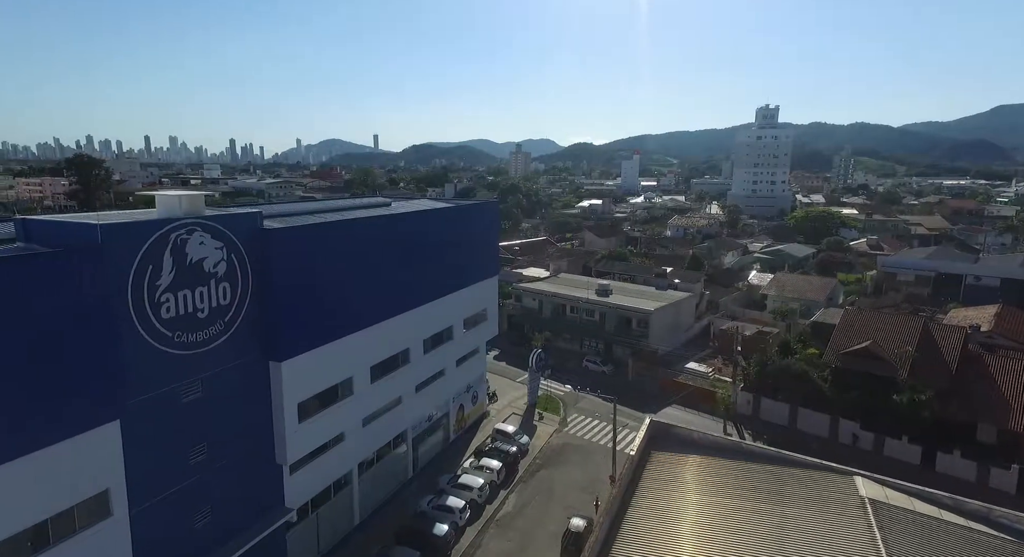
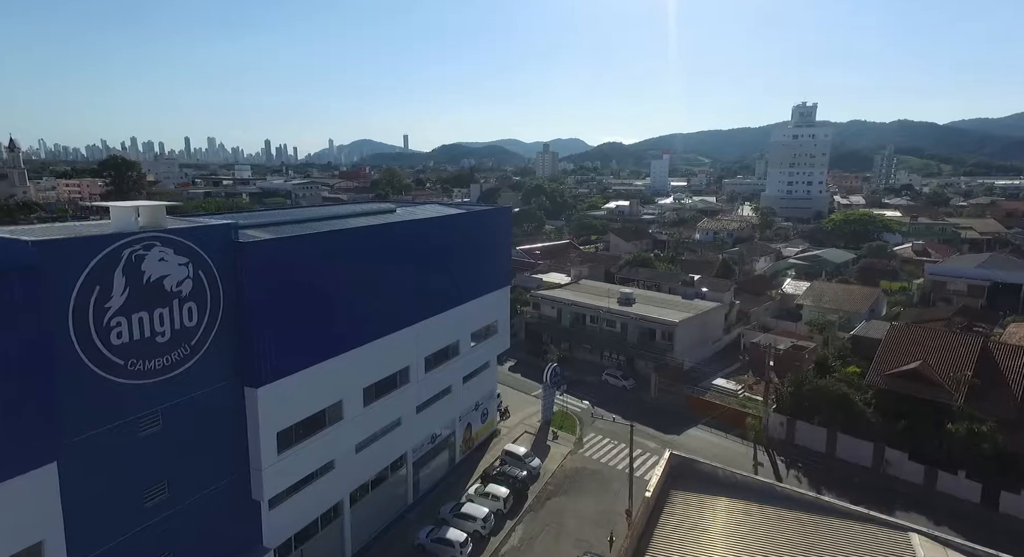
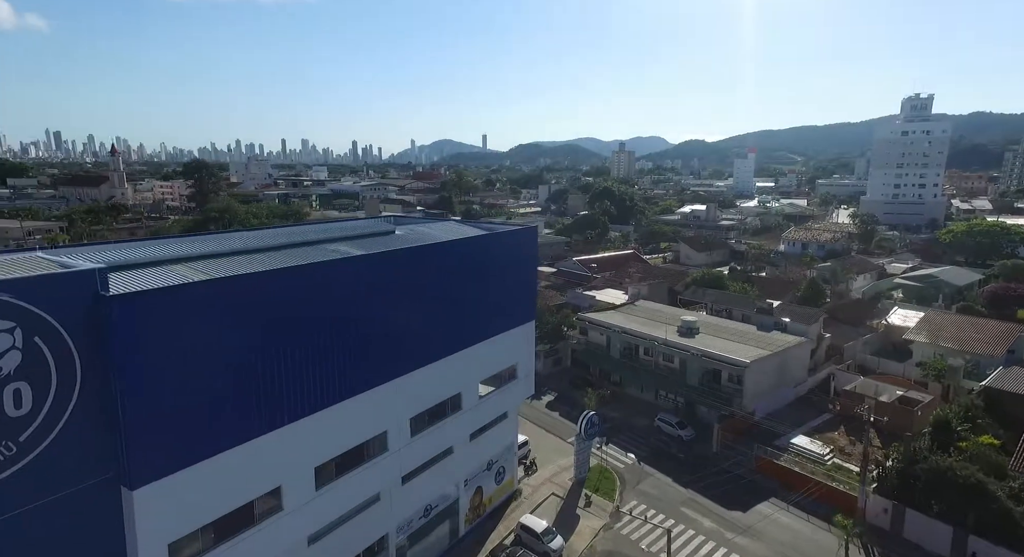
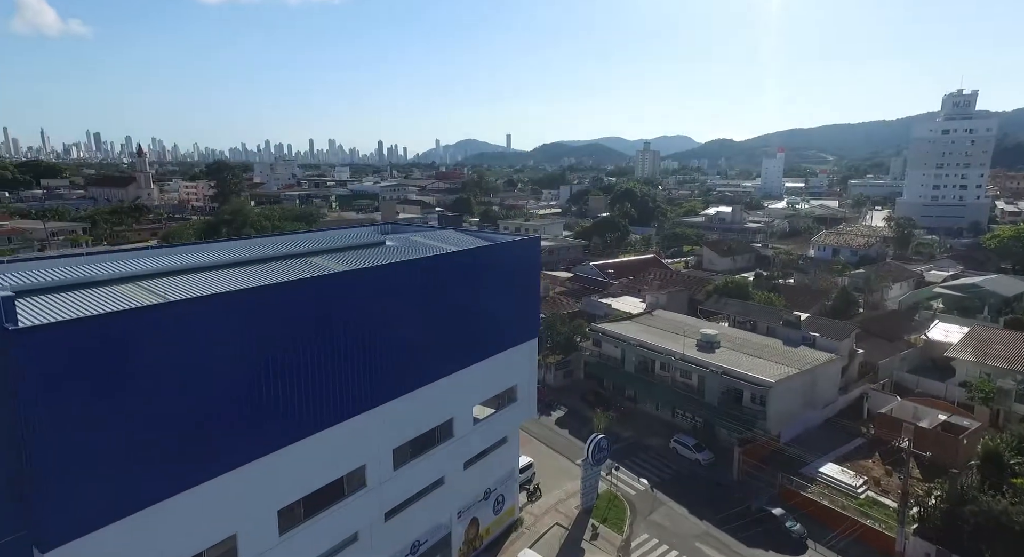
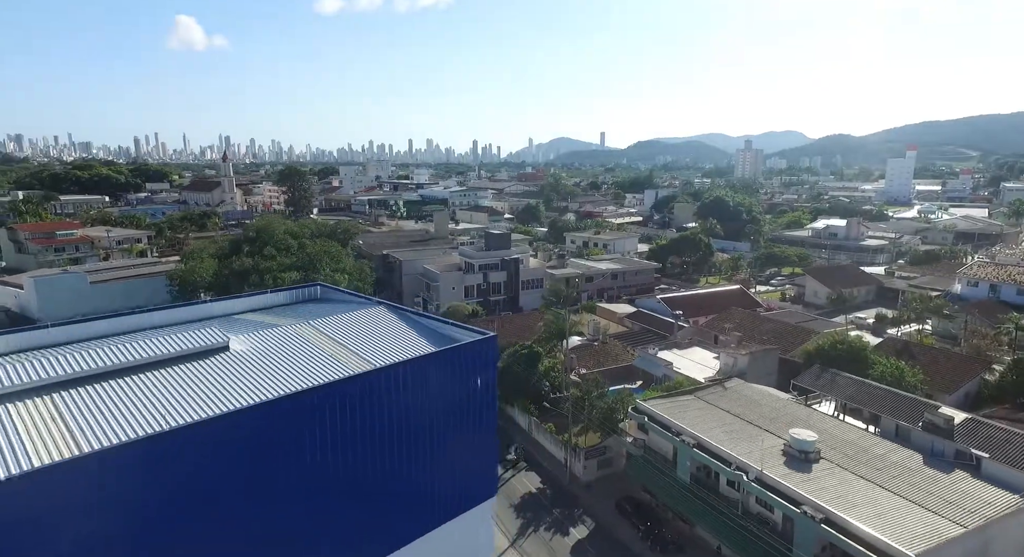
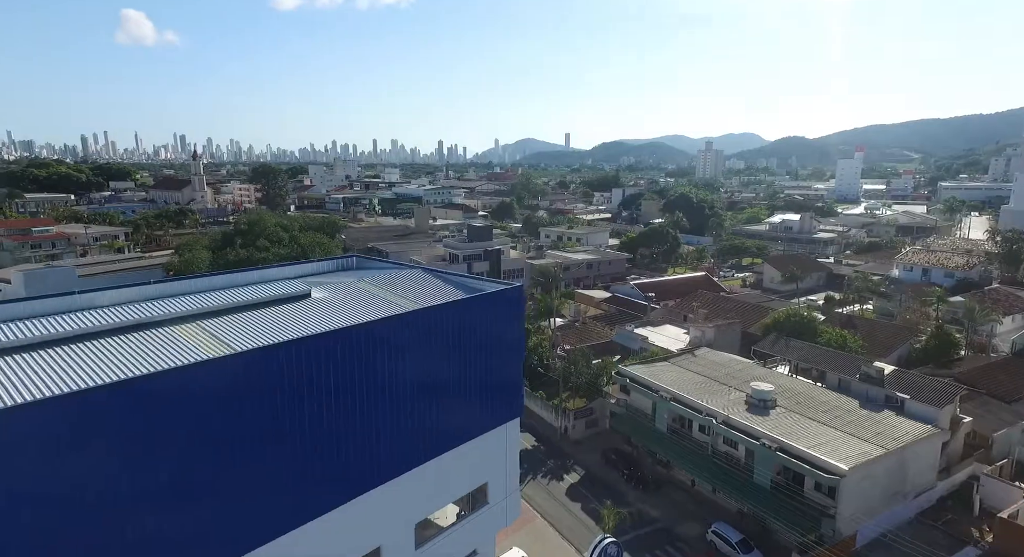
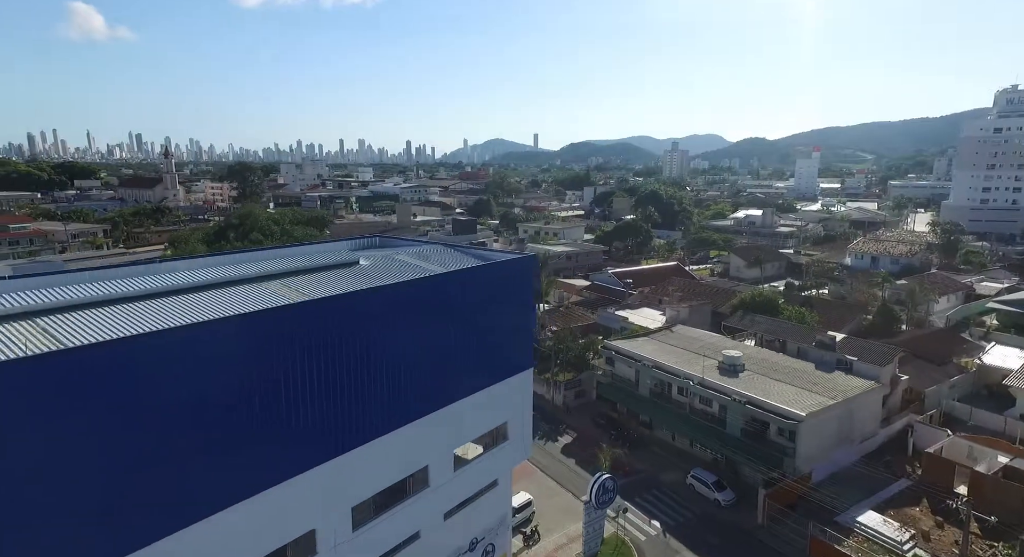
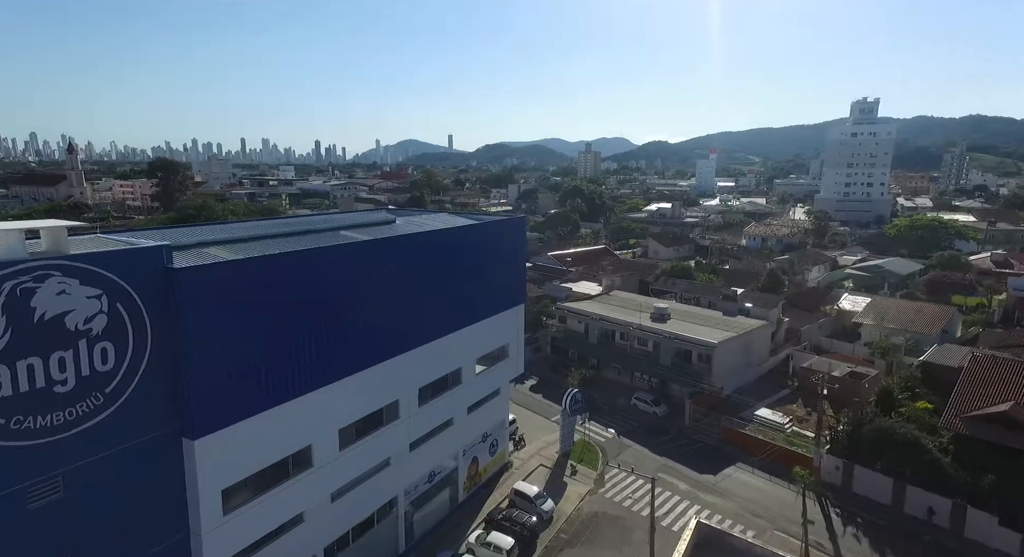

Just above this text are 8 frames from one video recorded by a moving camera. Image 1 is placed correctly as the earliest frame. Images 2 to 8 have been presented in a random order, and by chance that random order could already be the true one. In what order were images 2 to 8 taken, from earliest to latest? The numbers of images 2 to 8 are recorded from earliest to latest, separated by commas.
2, 8, 3, 4, 7, 6, 5
